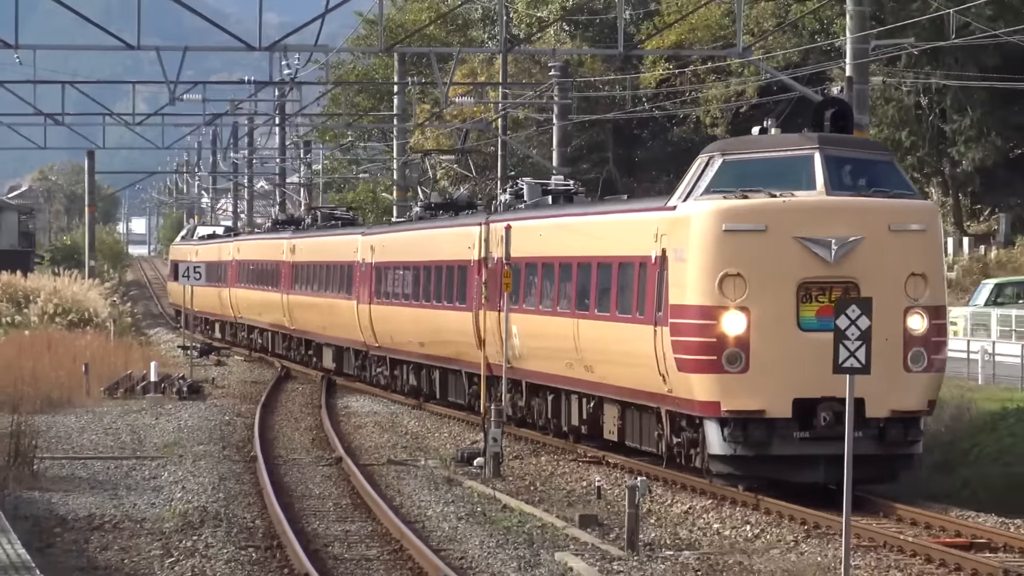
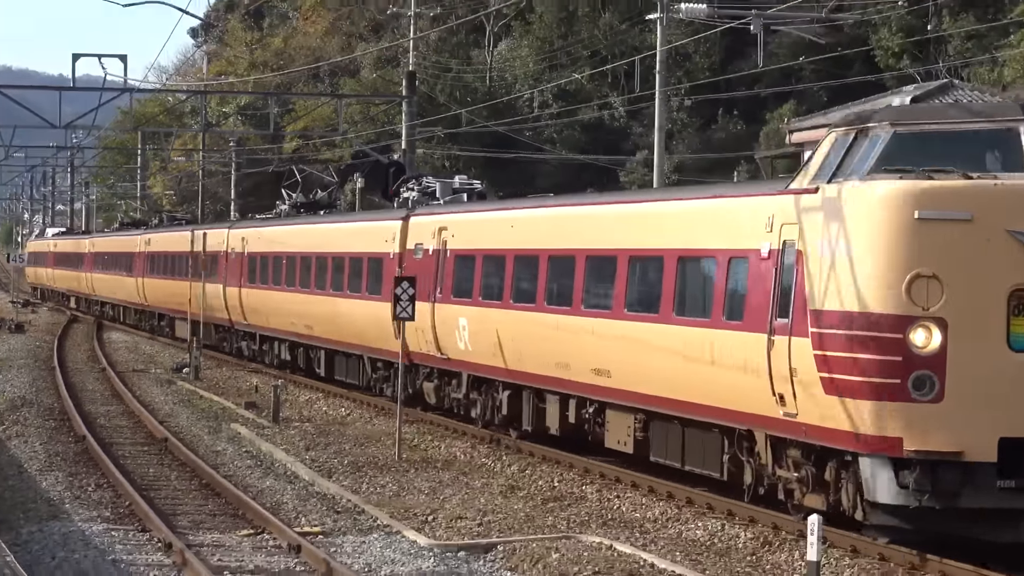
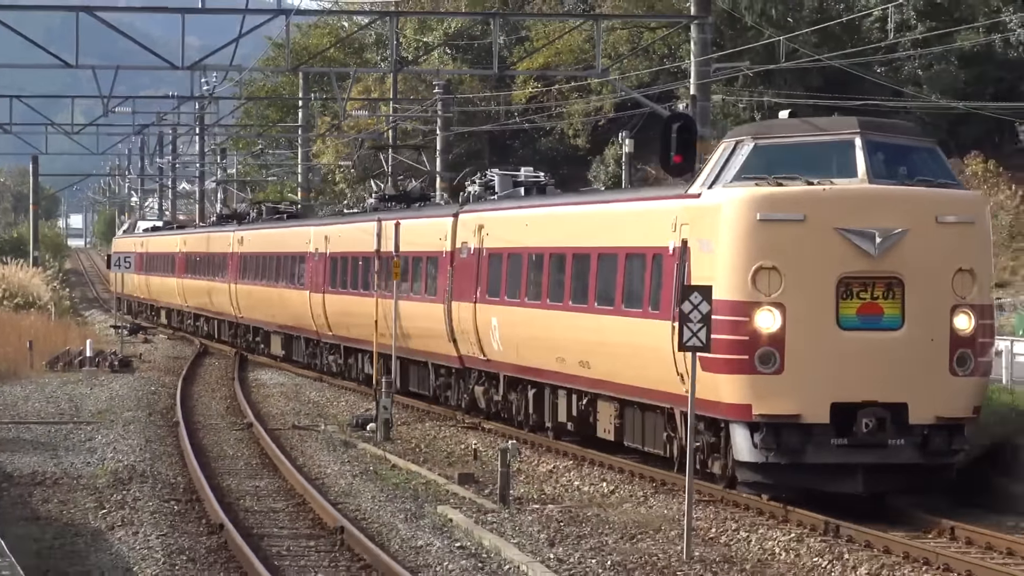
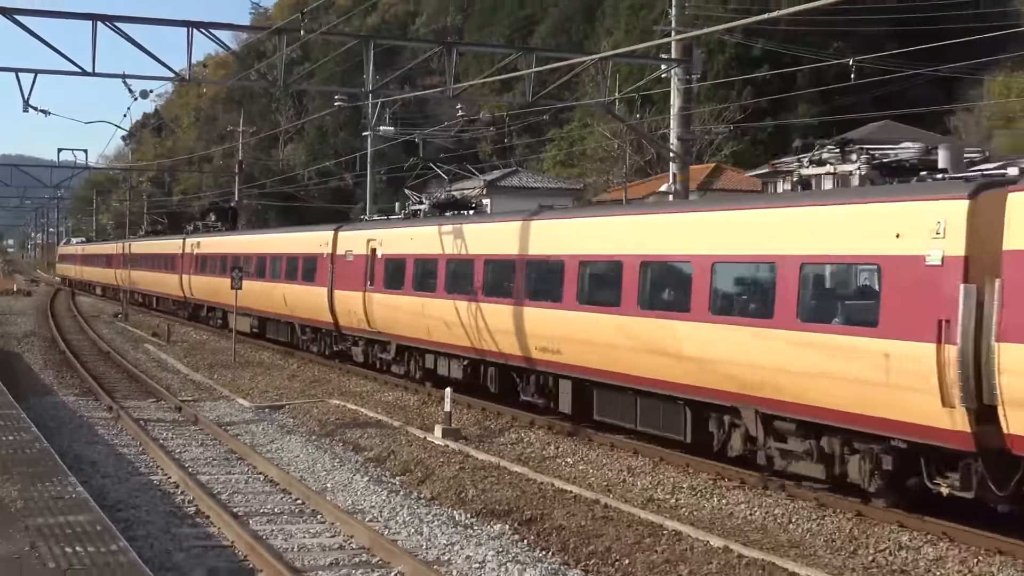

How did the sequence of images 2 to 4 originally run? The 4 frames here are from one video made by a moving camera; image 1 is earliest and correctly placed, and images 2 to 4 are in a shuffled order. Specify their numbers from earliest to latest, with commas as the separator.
3, 2, 4
